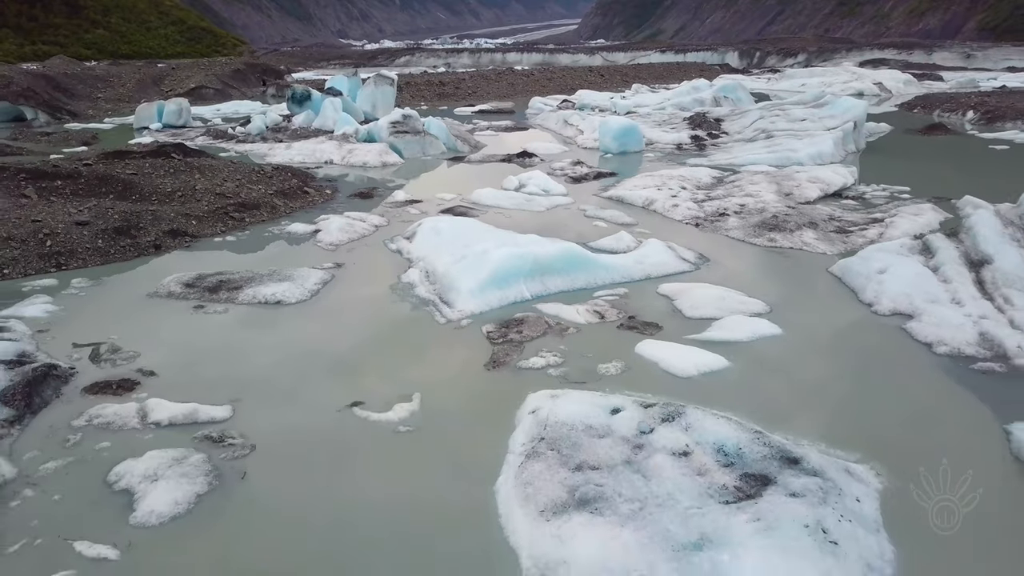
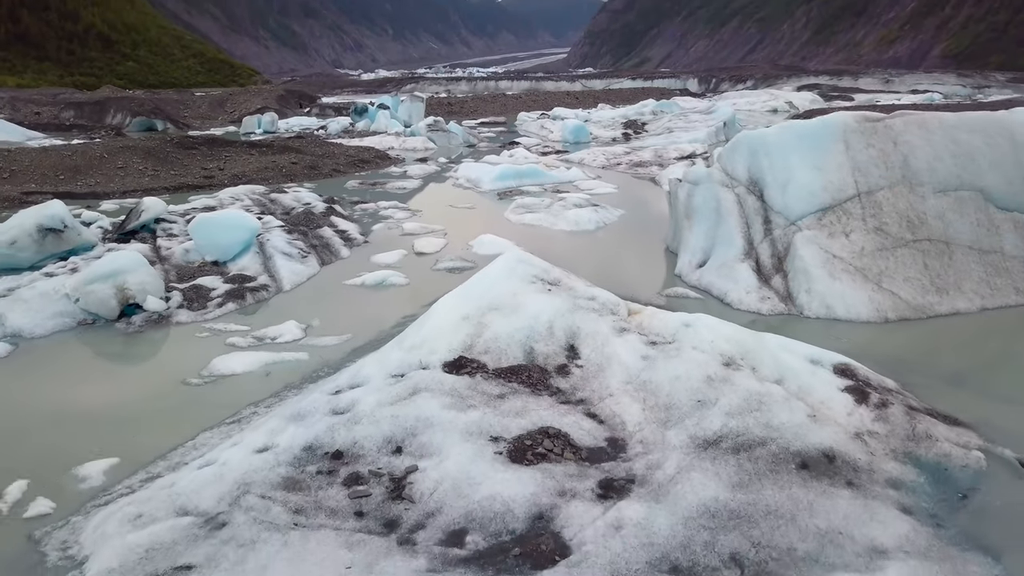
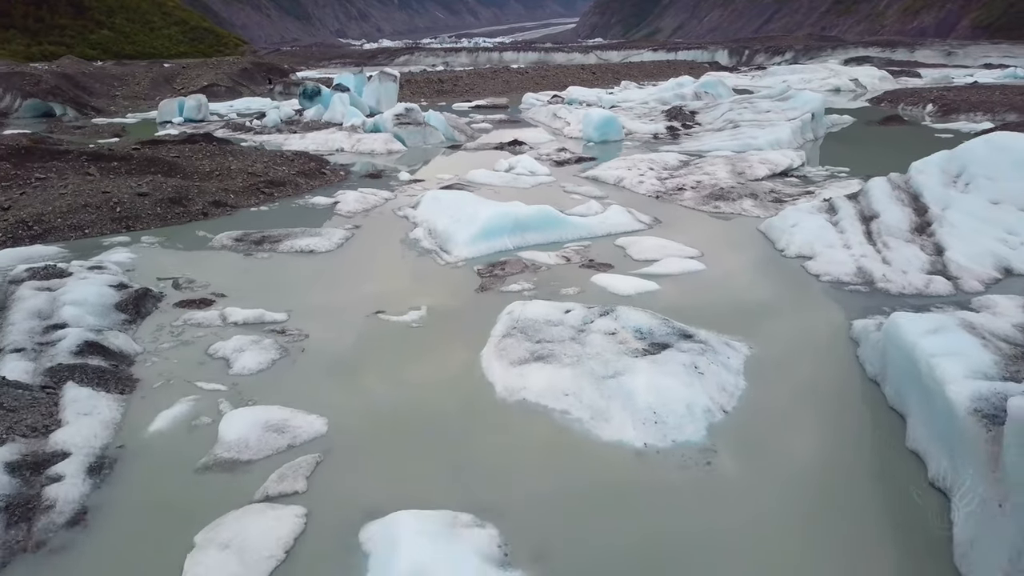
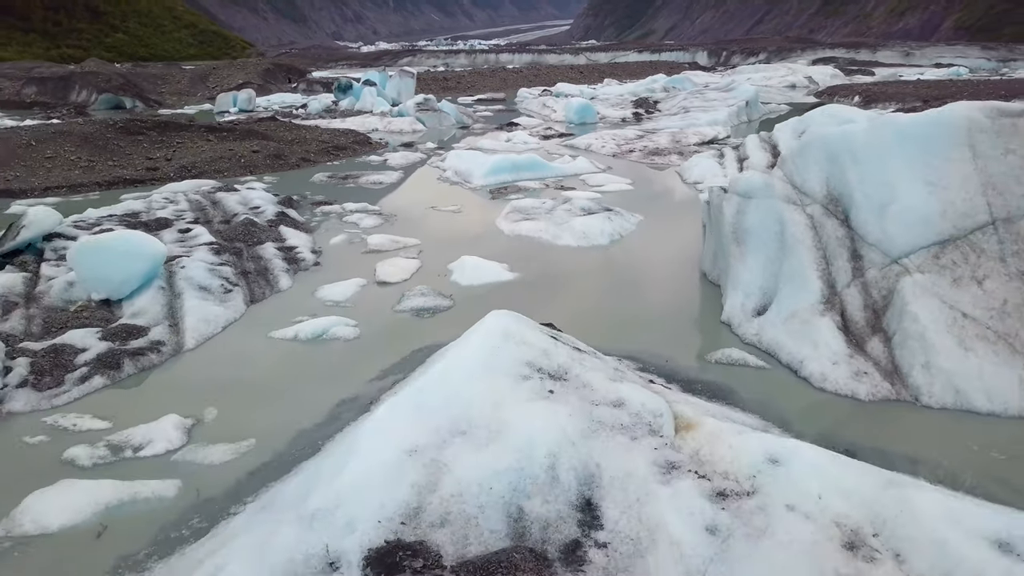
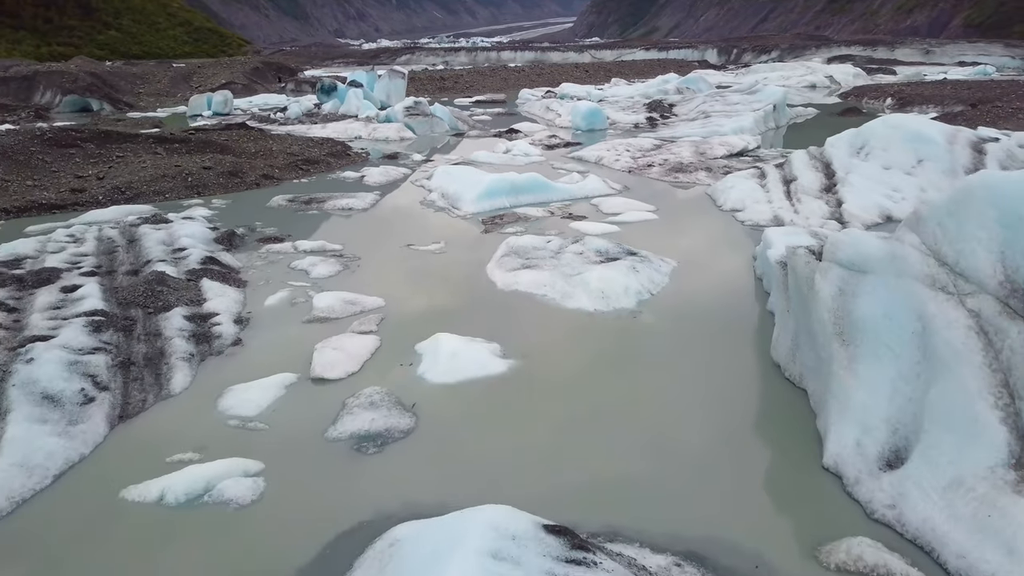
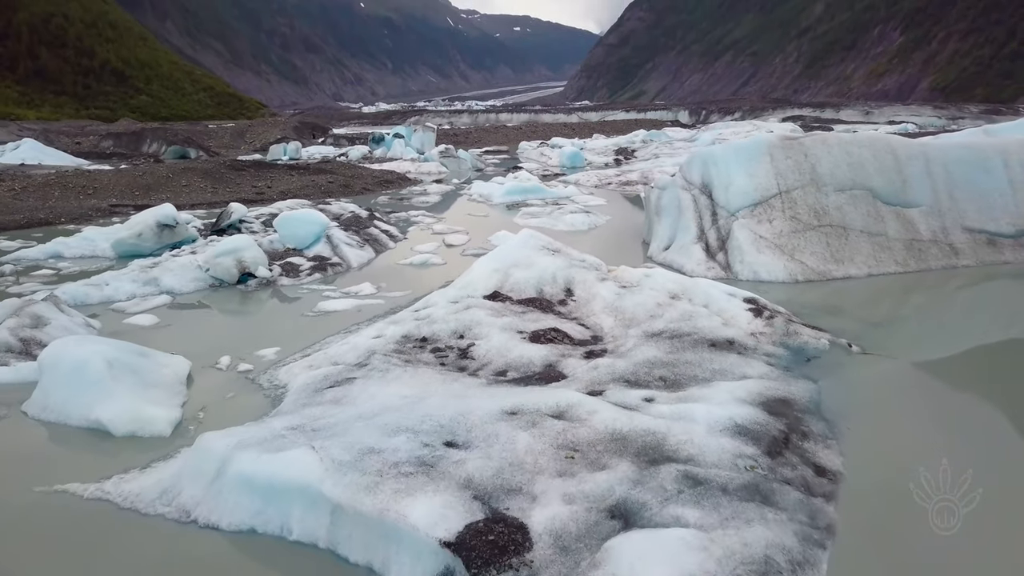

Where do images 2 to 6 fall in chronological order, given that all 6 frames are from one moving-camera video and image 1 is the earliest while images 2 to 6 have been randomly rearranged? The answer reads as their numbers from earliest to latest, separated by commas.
3, 5, 4, 2, 6
